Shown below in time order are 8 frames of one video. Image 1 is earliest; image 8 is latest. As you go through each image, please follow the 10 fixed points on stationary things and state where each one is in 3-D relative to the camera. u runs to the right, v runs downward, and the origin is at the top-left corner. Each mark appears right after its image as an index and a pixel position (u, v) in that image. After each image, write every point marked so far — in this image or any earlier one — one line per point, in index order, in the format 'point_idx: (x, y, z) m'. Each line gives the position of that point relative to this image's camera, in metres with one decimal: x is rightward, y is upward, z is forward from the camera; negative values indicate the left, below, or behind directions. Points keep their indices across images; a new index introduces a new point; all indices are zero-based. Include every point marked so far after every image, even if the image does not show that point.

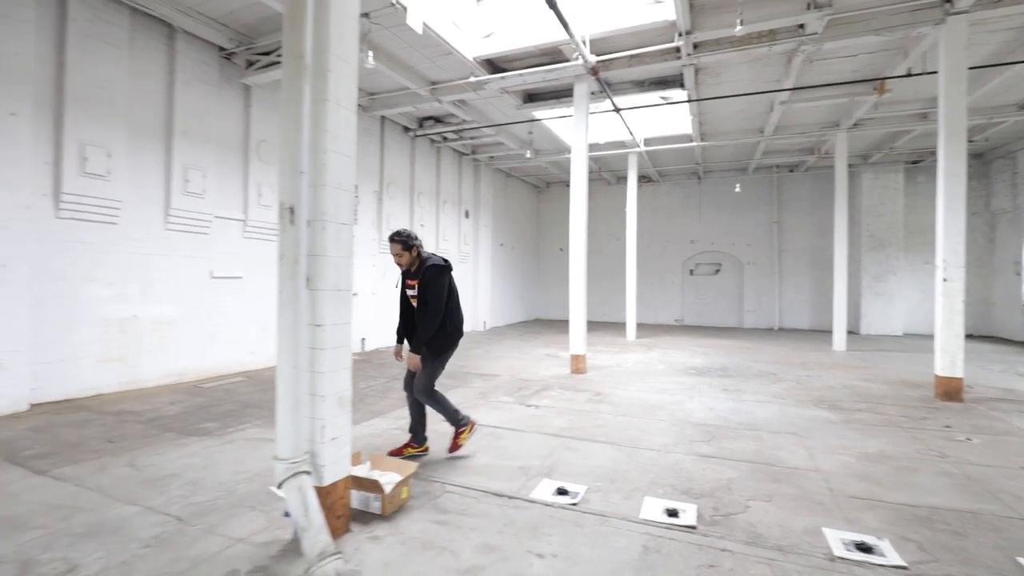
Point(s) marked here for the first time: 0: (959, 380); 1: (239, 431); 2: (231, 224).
0: (+4.8, -1.0, +5.2) m
1: (-2.2, -1.2, +4.0) m
2: (-3.5, +0.8, +6.0) m
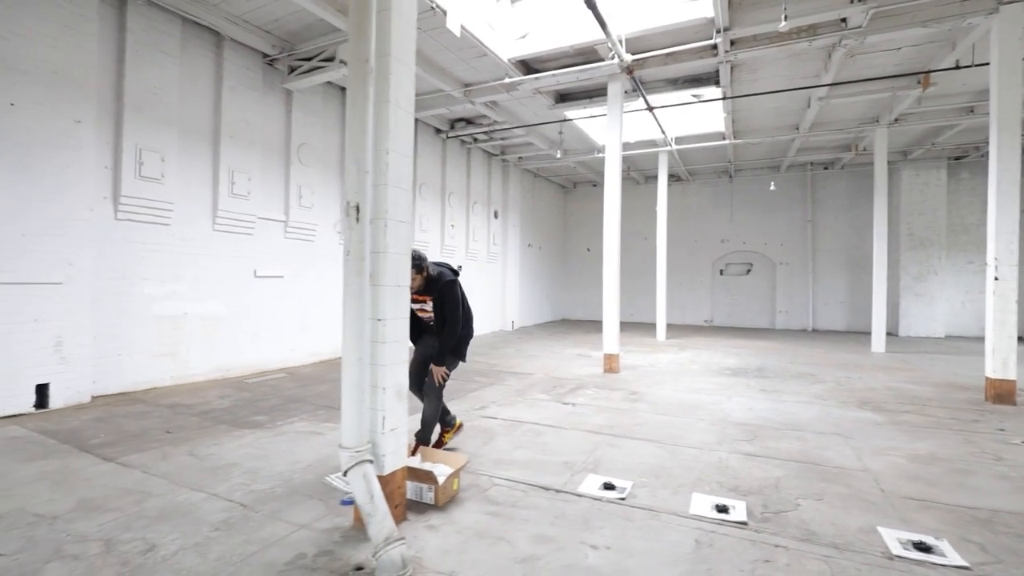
0: (+5.1, -1.0, +5.0) m
1: (-1.9, -1.2, +4.1) m
2: (-3.0, +0.8, +6.2) m
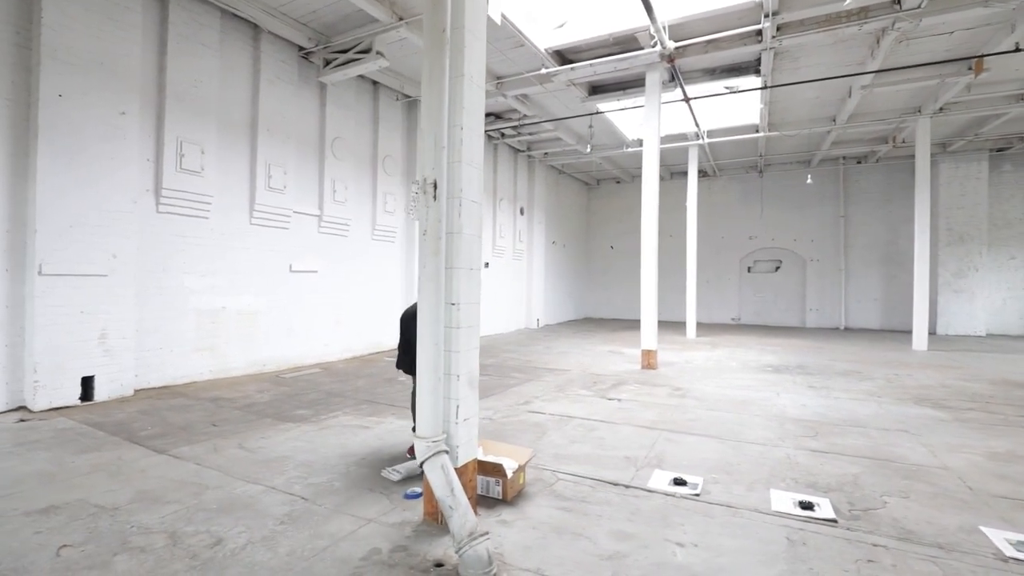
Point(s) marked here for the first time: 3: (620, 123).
0: (+5.6, -0.9, +4.7) m
1: (-1.5, -1.1, +4.1) m
2: (-2.6, +0.9, +6.2) m
3: (+2.0, +3.1, +9.1) m
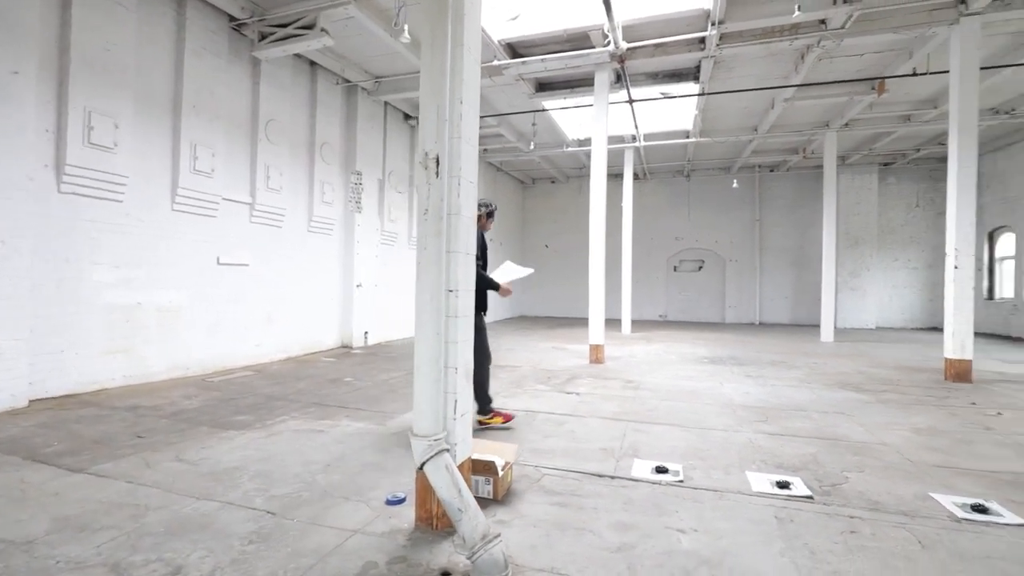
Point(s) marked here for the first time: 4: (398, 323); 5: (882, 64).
0: (+5.1, -0.8, +5.4) m
1: (-1.8, -1.0, +3.7) m
2: (-3.2, +0.9, +5.6) m
3: (+0.9, +3.2, +9.2) m
4: (-2.1, -0.6, +8.7) m
5: (+5.1, +3.1, +6.8) m
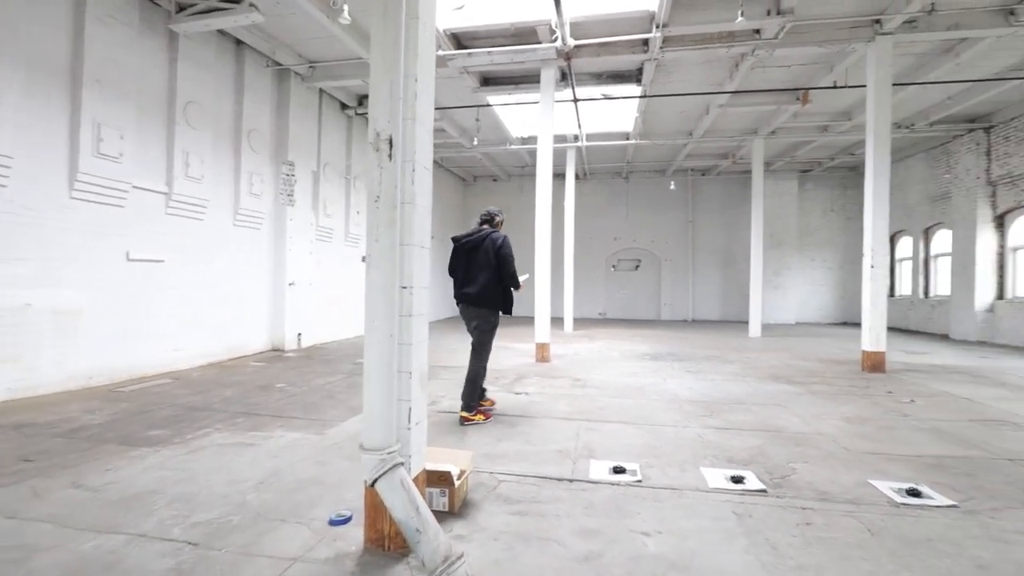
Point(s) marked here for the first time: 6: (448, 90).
0: (+4.5, -0.8, +5.9) m
1: (-2.1, -1.0, +3.3) m
2: (-3.7, +0.9, +5.1) m
3: (-0.1, +3.2, +9.1) m
4: (-3.0, -0.6, +8.3) m
5: (+4.4, +3.1, +7.2) m
6: (-1.0, +3.1, +7.7) m
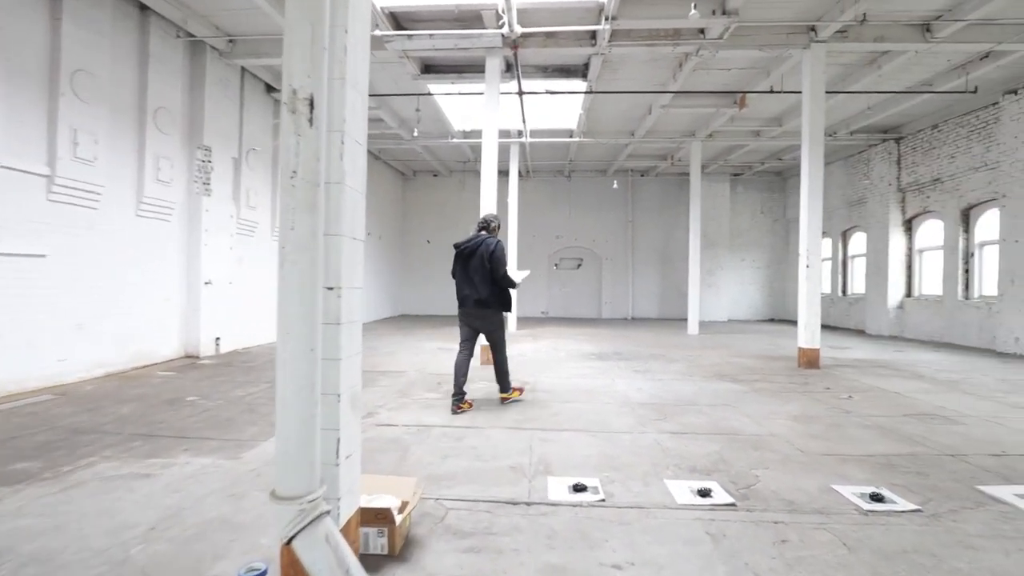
0: (+3.8, -0.8, +6.1) m
1: (-2.4, -1.0, +2.8) m
2: (-4.3, +0.9, +4.3) m
3: (-1.2, +3.2, +8.7) m
4: (-3.9, -0.6, +7.5) m
5: (+3.5, +3.2, +7.4) m
6: (-1.9, +3.1, +7.2) m
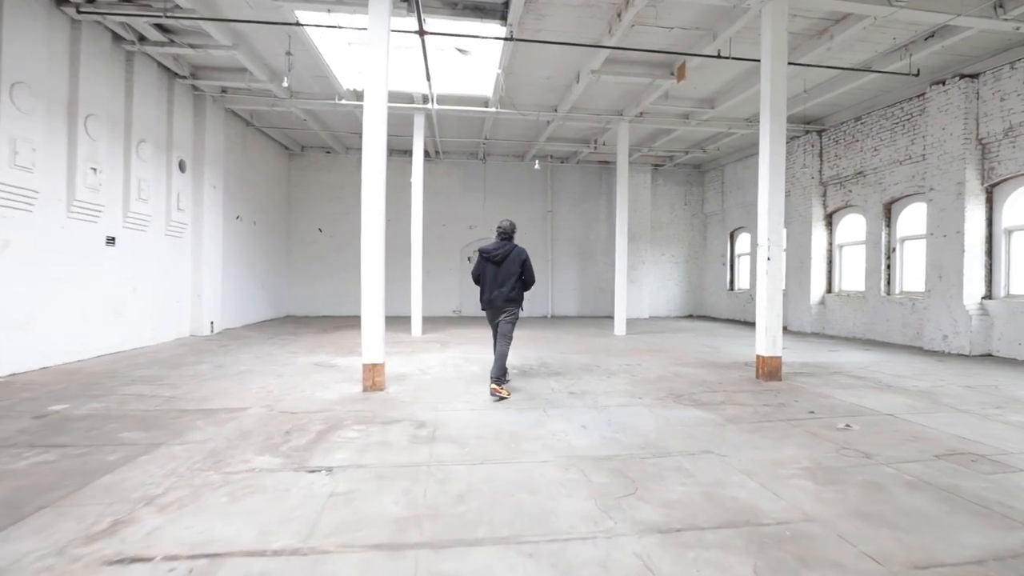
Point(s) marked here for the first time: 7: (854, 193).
0: (+2.8, -0.7, +5.1) m
1: (-2.8, -1.0, +0.7) m
2: (-4.8, +0.9, +1.9) m
3: (-2.6, +3.2, +6.7) m
4: (-5.1, -0.6, +5.2) m
5: (+2.3, +3.2, +6.3) m
6: (-3.0, +3.2, +5.1) m
7: (+6.7, +1.9, +9.5) m
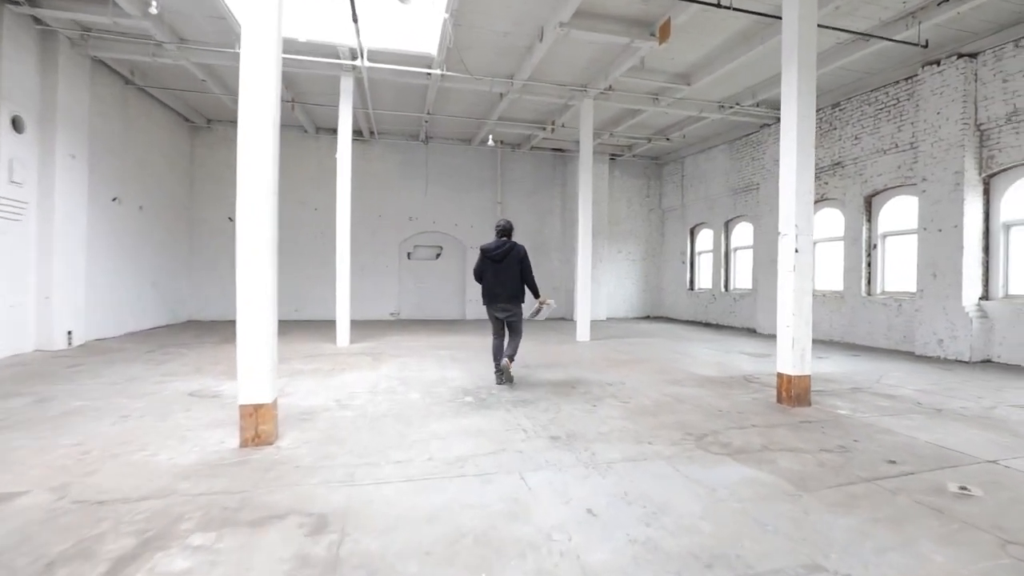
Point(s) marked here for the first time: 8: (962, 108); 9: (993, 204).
0: (+2.4, -0.7, +4.0) m
1: (-2.6, -1.0, -1.0) m
2: (-4.8, +0.9, -0.1) m
3: (-3.1, +3.2, +5.0) m
4: (-5.4, -0.6, +3.2) m
5: (+1.8, +3.2, +5.1) m
6: (-3.3, +3.2, +3.4) m
7: (+5.8, +1.9, +8.8) m
8: (+6.2, +2.5, +6.8) m
9: (+6.6, +1.2, +6.7) m
